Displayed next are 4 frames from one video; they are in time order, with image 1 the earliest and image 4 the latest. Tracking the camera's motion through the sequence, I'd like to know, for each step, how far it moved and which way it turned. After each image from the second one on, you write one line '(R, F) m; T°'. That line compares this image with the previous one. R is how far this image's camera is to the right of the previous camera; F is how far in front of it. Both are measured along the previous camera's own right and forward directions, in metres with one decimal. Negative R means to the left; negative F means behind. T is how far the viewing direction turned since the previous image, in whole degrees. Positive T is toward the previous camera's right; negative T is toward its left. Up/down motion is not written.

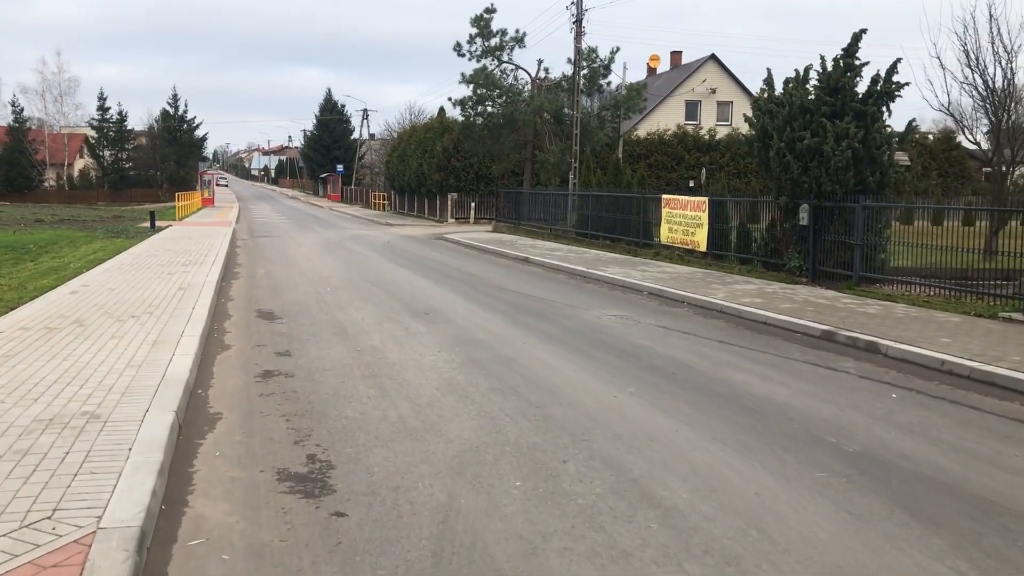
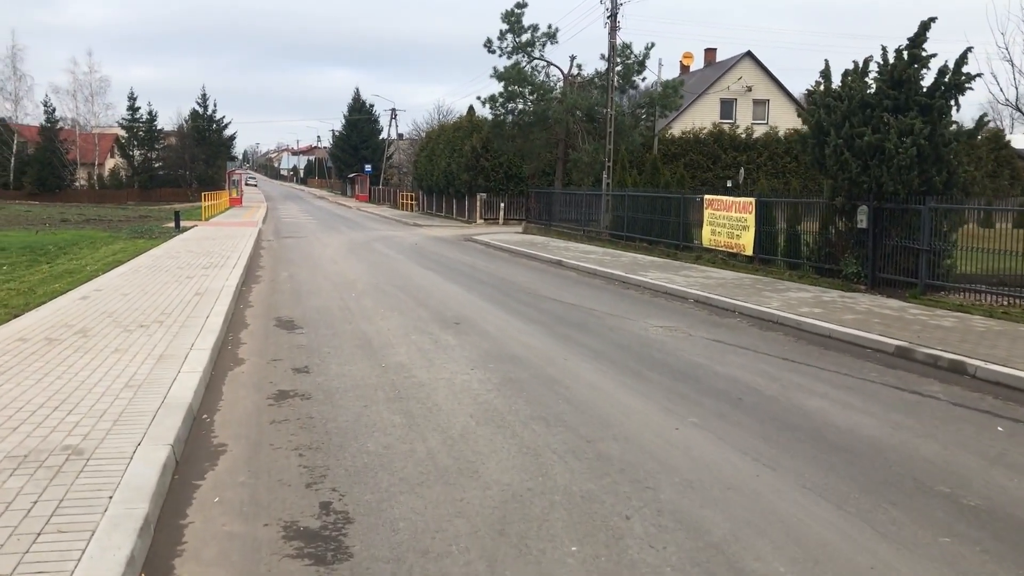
(-0.1, +0.9) m; -2°
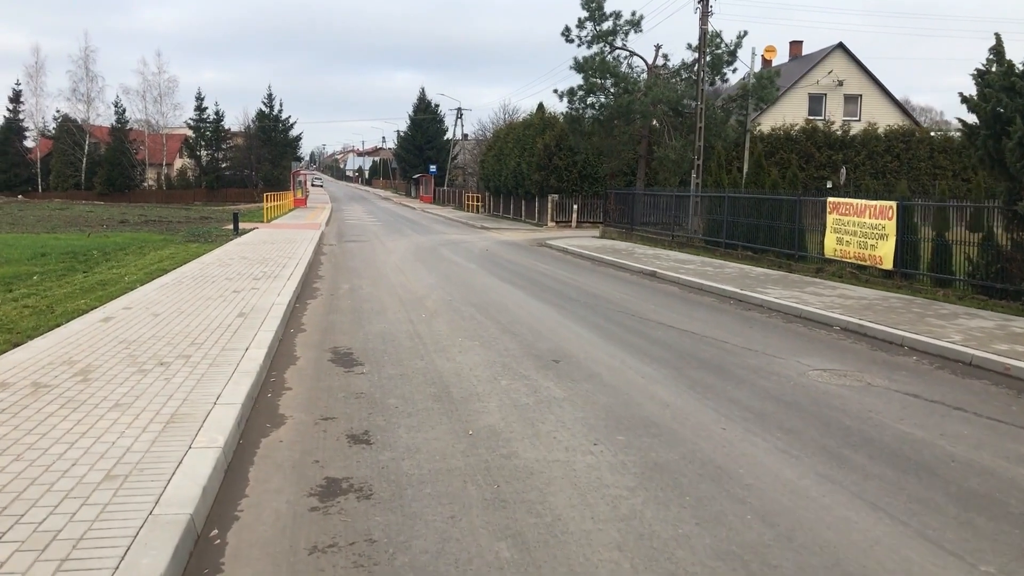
(-0.5, +2.3) m; -4°
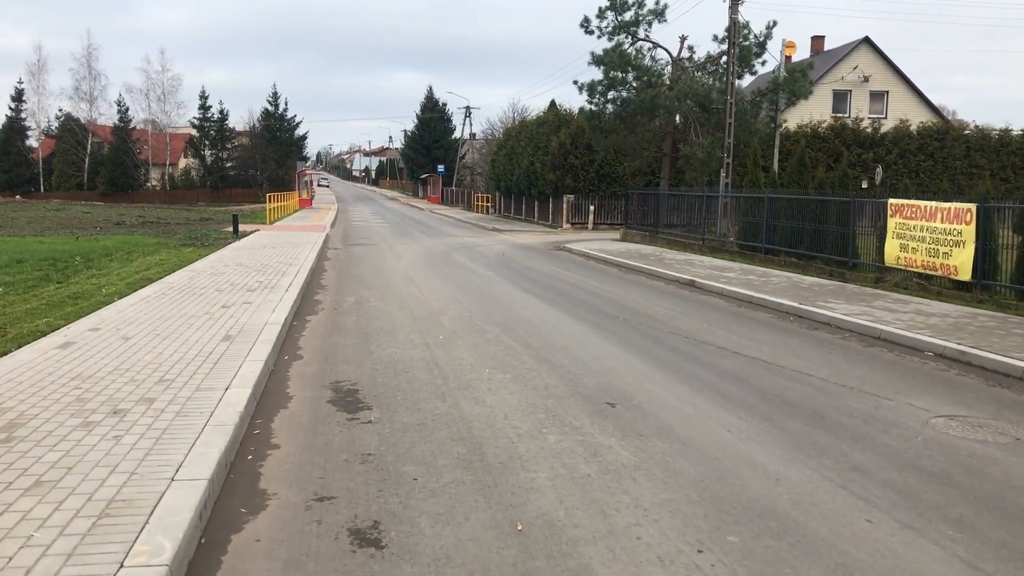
(-0.3, +1.7) m; 0°
